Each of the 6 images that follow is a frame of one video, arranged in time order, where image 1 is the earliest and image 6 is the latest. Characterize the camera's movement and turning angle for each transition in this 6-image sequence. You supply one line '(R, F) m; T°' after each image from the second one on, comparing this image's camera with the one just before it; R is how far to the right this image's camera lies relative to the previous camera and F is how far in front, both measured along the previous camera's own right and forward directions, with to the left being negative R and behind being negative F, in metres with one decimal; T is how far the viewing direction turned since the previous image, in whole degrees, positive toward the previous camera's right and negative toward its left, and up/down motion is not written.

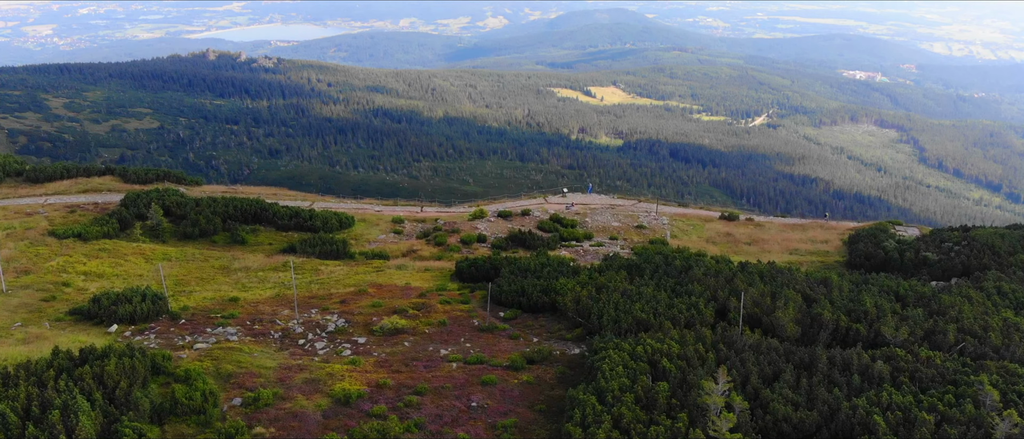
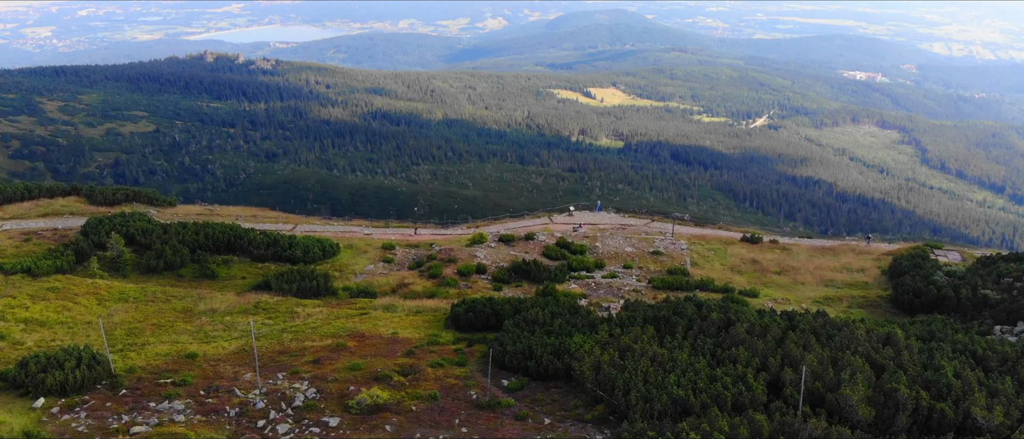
(-0.1, +2.3) m; 0°
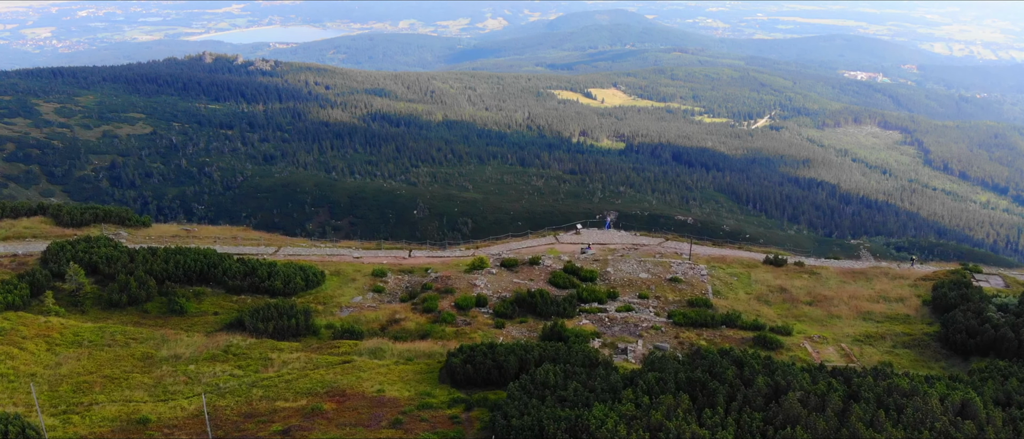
(-0.1, +2.0) m; 0°
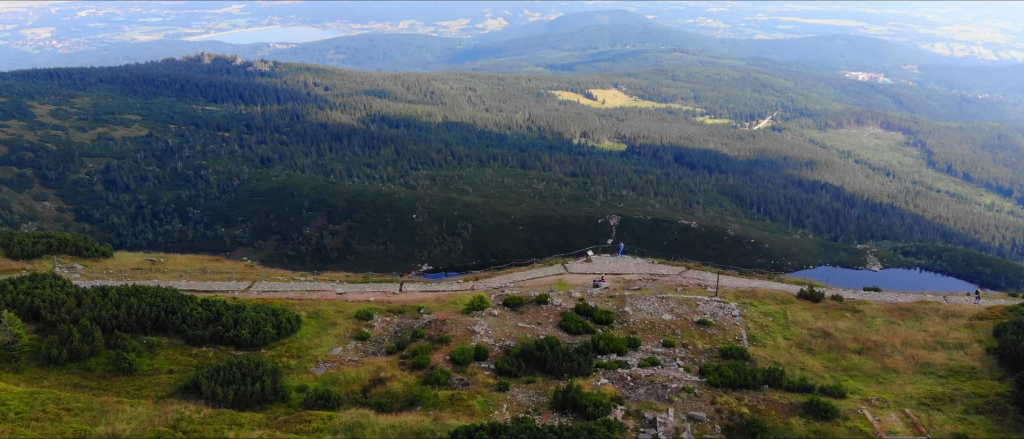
(-0.1, +2.5) m; 0°
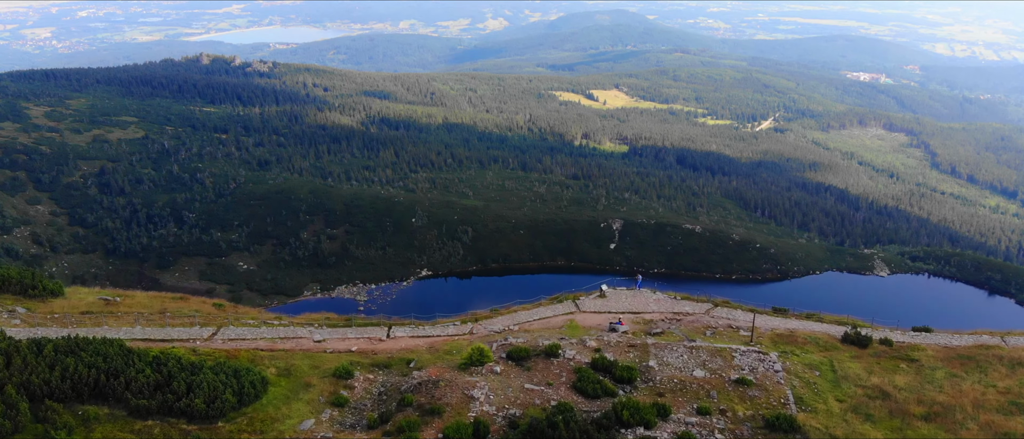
(-0.1, +2.5) m; 0°
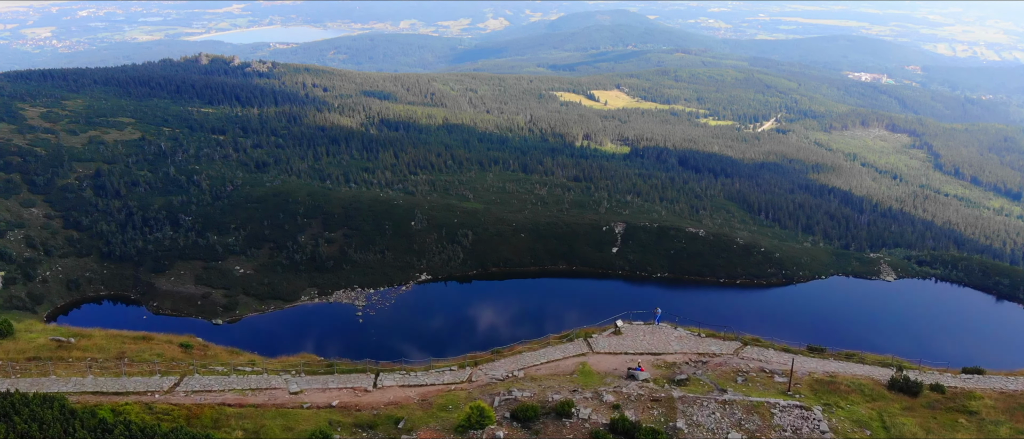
(-0.1, +2.1) m; 0°
